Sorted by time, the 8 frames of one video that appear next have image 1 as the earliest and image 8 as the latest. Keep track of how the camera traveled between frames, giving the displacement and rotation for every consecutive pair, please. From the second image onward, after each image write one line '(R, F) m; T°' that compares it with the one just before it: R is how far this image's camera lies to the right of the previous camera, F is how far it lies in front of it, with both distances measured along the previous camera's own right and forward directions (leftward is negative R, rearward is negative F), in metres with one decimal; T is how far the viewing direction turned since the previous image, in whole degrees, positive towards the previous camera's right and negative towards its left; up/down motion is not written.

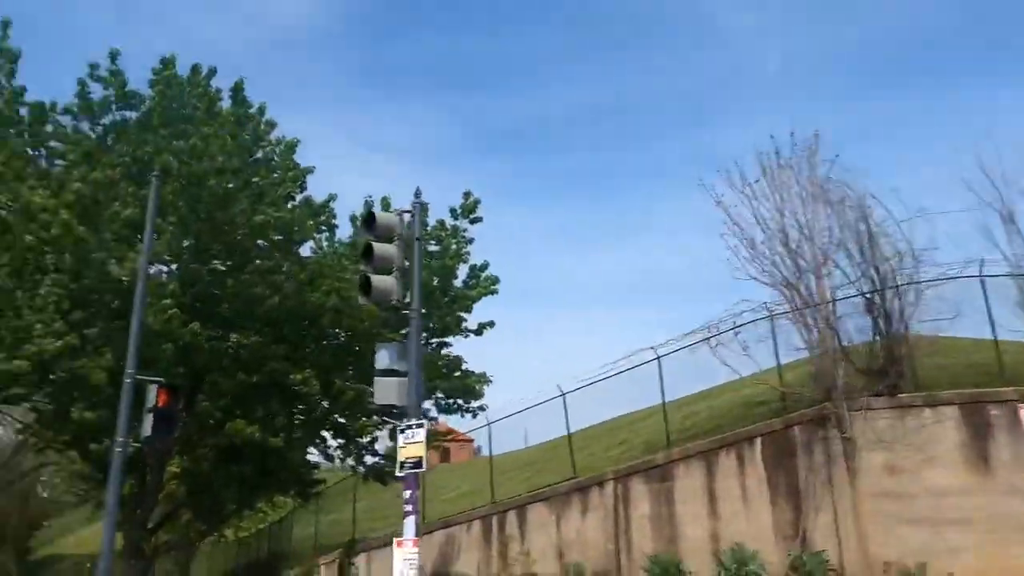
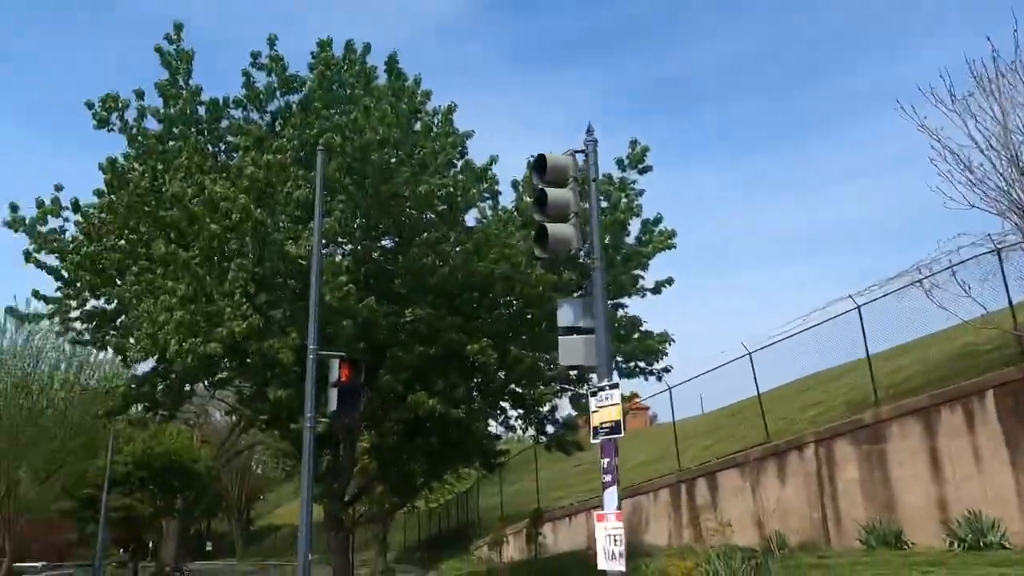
(-0.4, +0.9) m; -12°
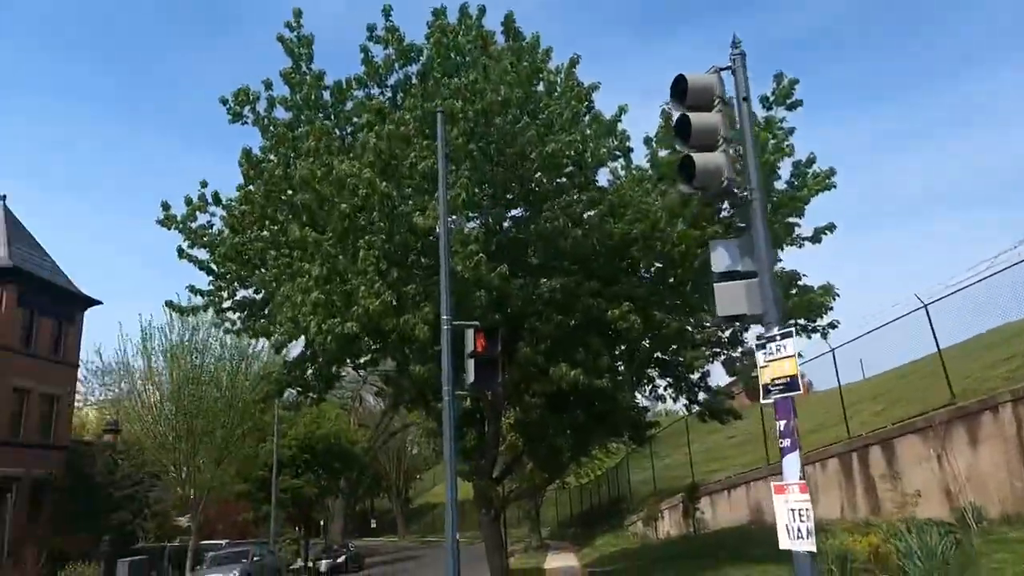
(-0.1, +0.9) m; -10°
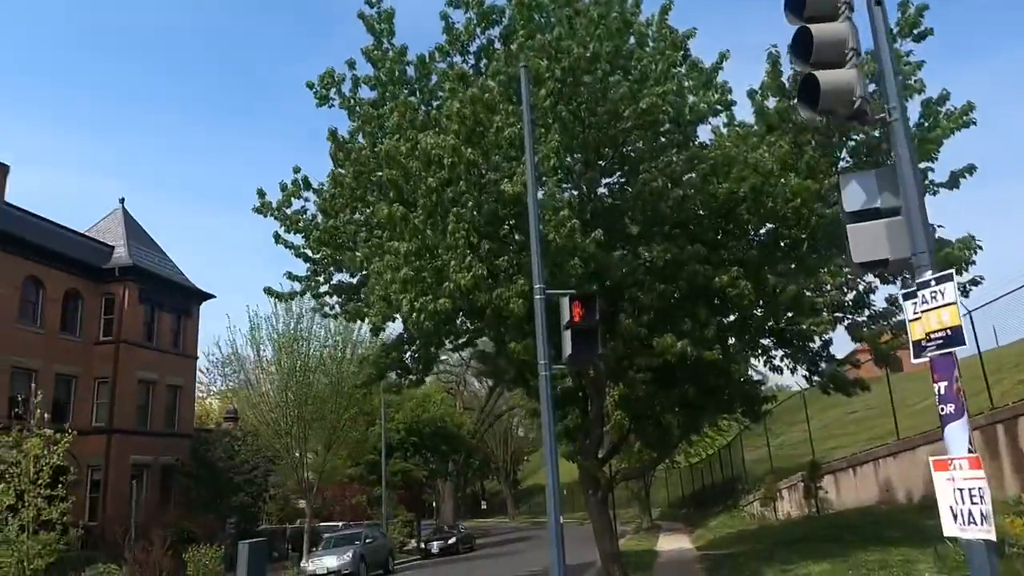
(0.0, +0.8) m; -8°
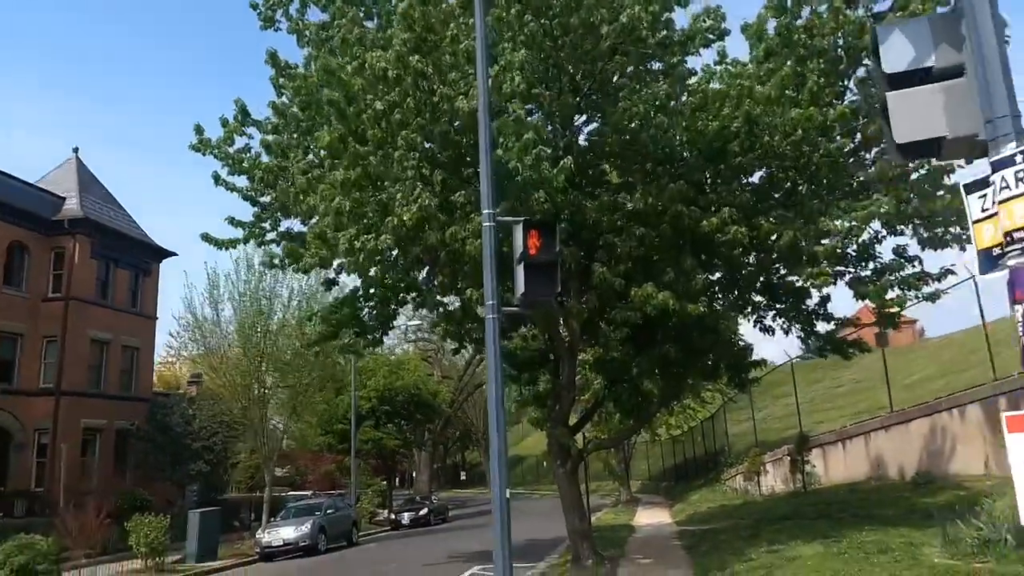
(+0.5, +1.8) m; +1°
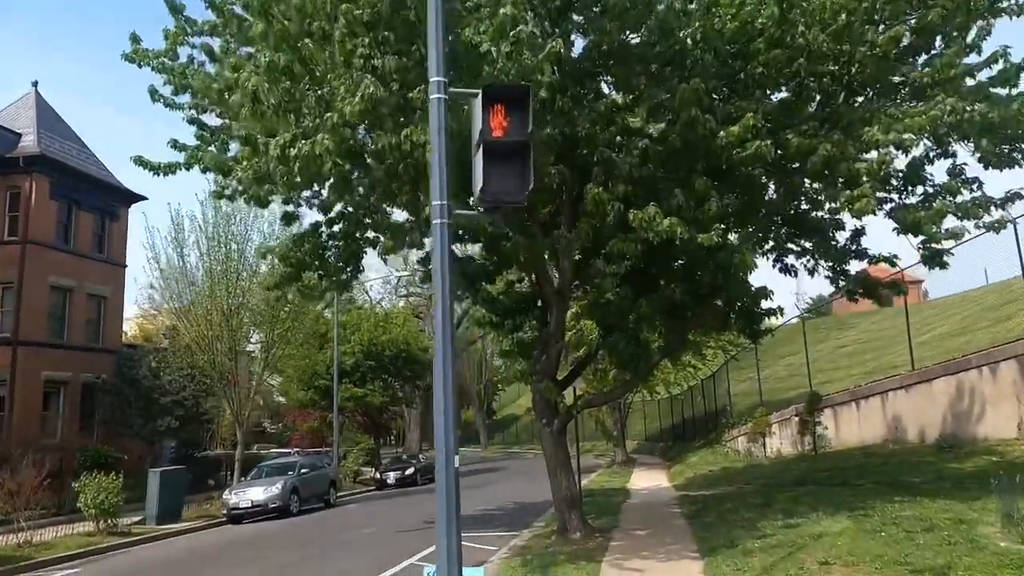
(+0.3, +2.1) m; 0°
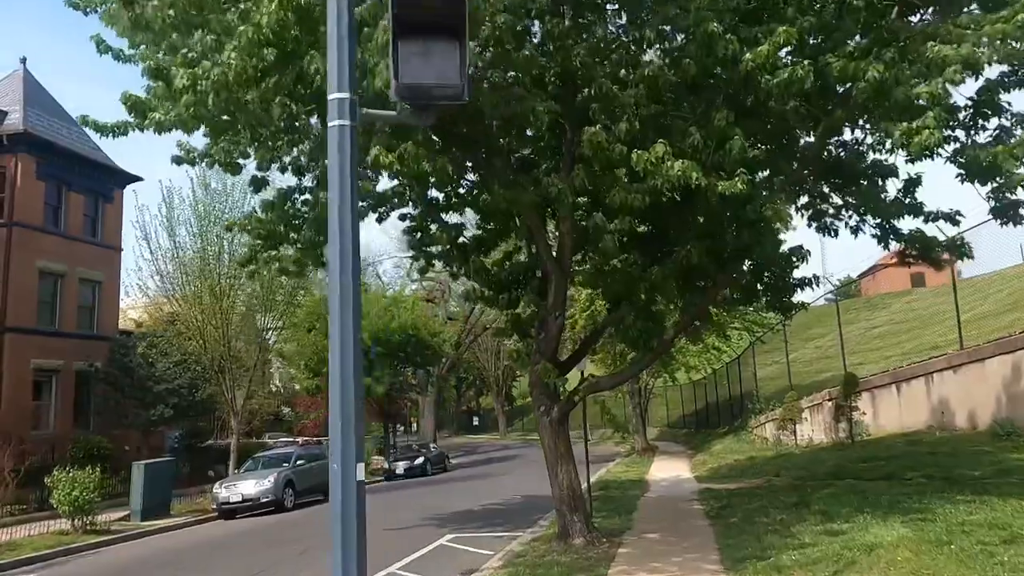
(+0.5, +1.8) m; -2°
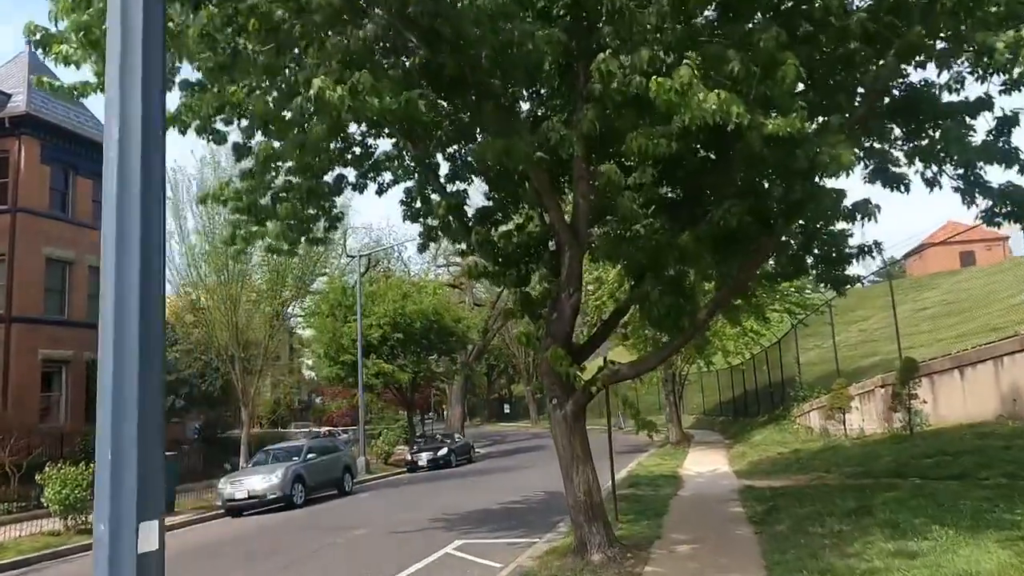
(+0.4, +1.7) m; -3°
